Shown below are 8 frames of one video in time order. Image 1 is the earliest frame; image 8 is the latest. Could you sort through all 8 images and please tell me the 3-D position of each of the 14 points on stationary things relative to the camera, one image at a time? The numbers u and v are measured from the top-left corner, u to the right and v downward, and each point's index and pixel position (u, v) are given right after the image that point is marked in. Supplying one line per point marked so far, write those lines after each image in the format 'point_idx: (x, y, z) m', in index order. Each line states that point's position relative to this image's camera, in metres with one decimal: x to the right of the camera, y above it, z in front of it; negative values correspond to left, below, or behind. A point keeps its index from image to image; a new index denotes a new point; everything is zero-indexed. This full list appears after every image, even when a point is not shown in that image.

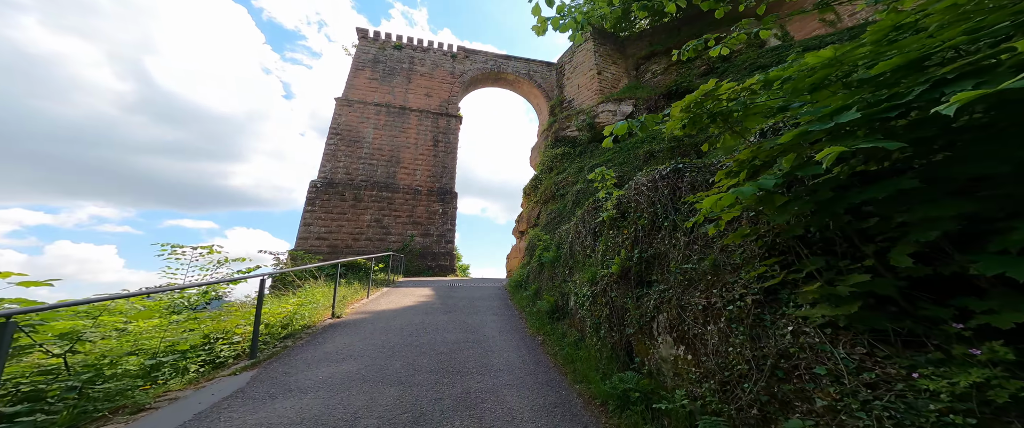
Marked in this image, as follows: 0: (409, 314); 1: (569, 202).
0: (-1.7, -1.6, +5.2) m
1: (+2.2, +0.4, +12.5) m
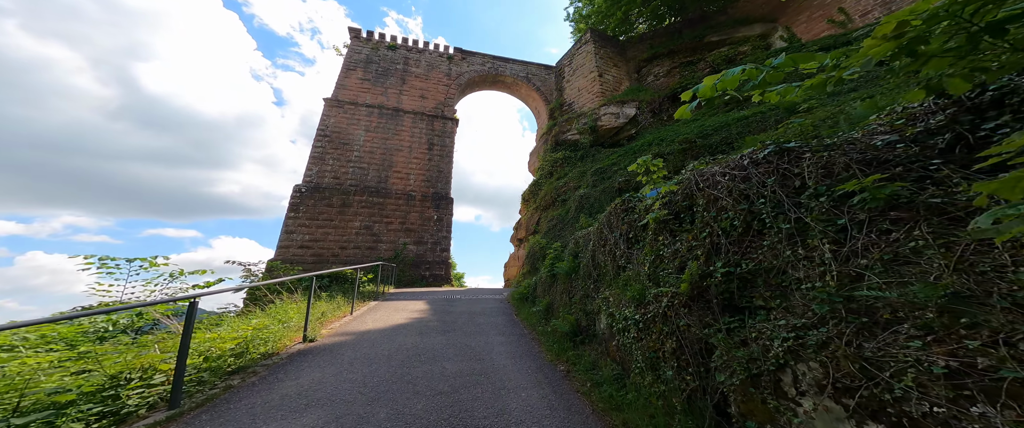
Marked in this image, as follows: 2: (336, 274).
0: (-1.5, -1.6, +4.4) m
1: (+2.1, +0.2, +11.8) m
2: (-4.1, -1.5, +7.7) m
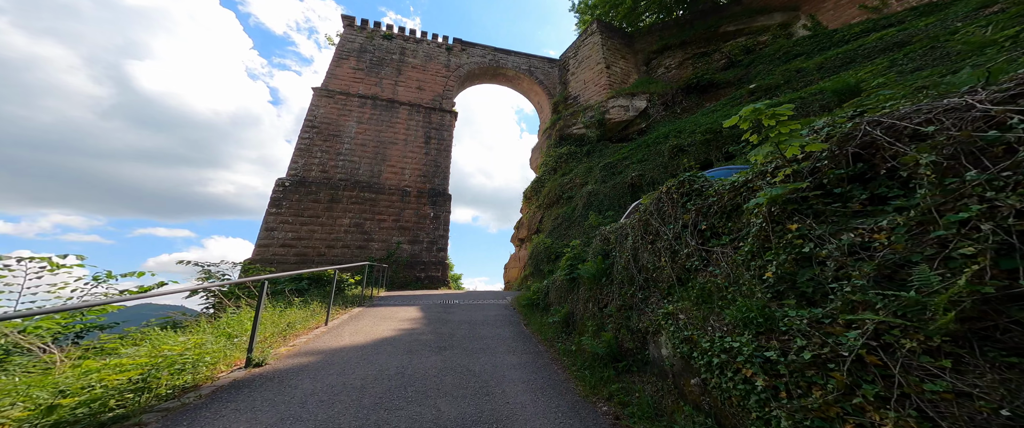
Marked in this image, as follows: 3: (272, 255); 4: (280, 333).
0: (-1.4, -1.5, +3.5) m
1: (+2.2, +0.3, +10.9) m
2: (-4.0, -1.3, +6.8) m
3: (-7.9, -1.4, +10.6) m
4: (-2.7, -1.4, +3.7) m
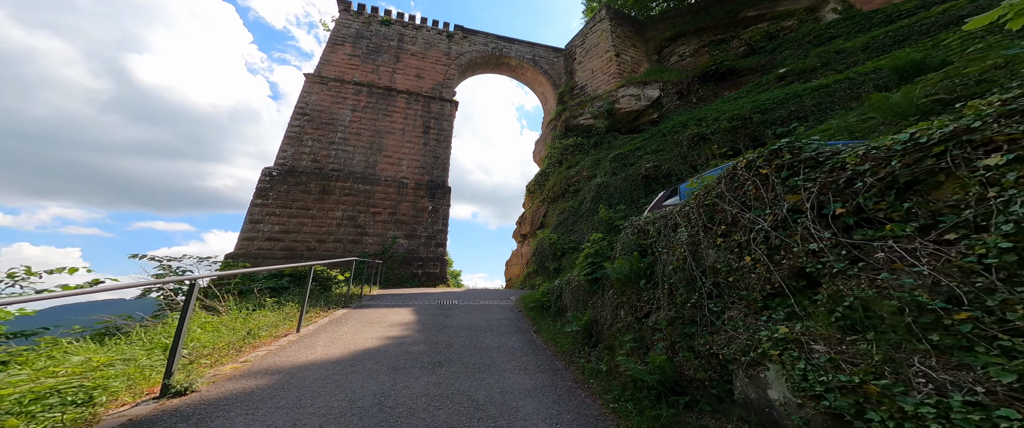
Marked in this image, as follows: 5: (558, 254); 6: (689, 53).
0: (-1.3, -1.3, +2.8) m
1: (+2.3, +0.5, +10.2) m
2: (-3.9, -1.1, +6.1) m
3: (-7.8, -1.1, +9.9) m
4: (-2.6, -1.2, +3.0) m
5: (+1.4, -1.2, +9.9) m
6: (+6.9, +6.2, +12.5) m
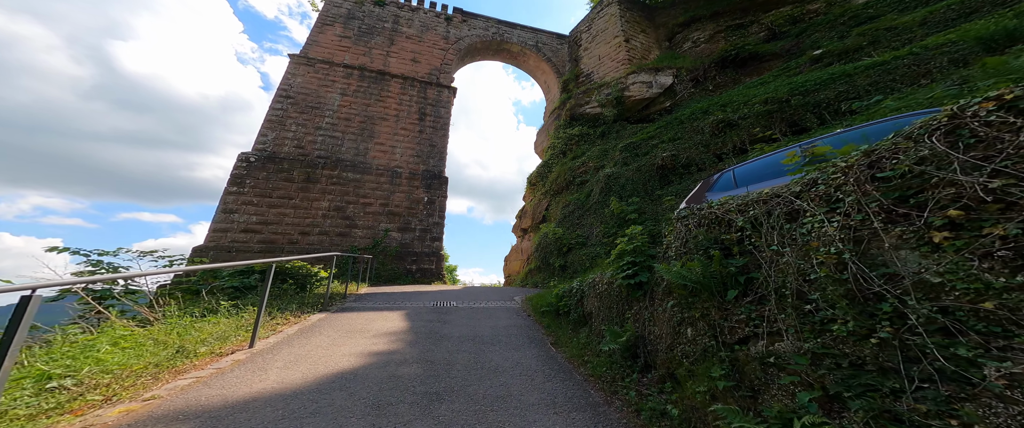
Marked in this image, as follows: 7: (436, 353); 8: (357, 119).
0: (-1.1, -1.2, +2.0) m
1: (+2.4, +0.6, +9.4) m
2: (-3.8, -0.9, +5.2) m
3: (-7.8, -0.8, +9.0) m
4: (-2.4, -1.1, +2.2) m
5: (+1.4, -1.0, +9.1) m
6: (+7.0, +6.3, +11.7) m
7: (-0.7, -1.3, +3.1) m
8: (-5.5, +3.4, +11.5) m
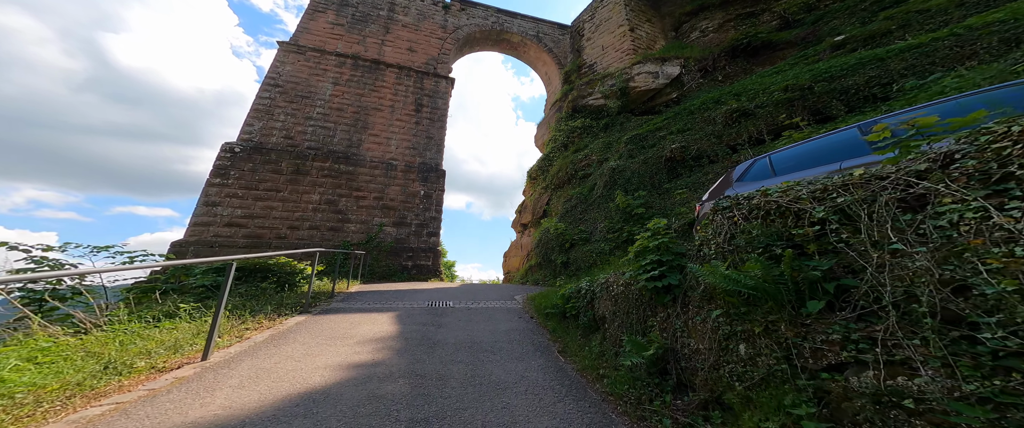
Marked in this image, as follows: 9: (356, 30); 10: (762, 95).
0: (-1.1, -1.1, +1.5) m
1: (+2.4, +0.8, +9.0) m
2: (-3.8, -0.8, +4.8) m
3: (-7.8, -0.6, +8.5) m
4: (-2.4, -1.0, +1.7) m
5: (+1.4, -0.9, +8.7) m
6: (+7.0, +6.5, +11.3) m
7: (-0.7, -1.3, +2.7) m
8: (-5.5, +3.6, +11.0) m
9: (-5.9, +7.1, +12.3) m
10: (+5.1, +2.4, +6.6) m
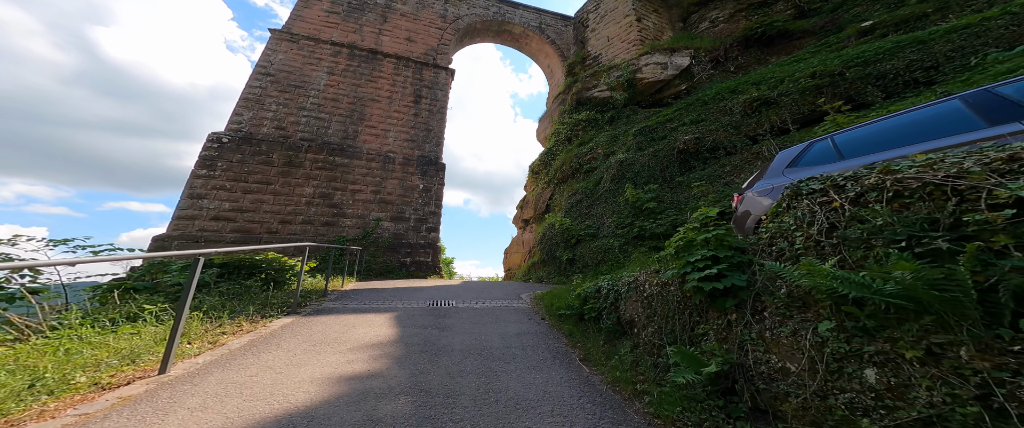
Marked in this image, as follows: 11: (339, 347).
0: (-0.9, -1.0, +1.1) m
1: (+2.5, +0.9, +8.6) m
2: (-3.7, -0.6, +4.3) m
3: (-7.7, -0.4, +8.0) m
4: (-2.2, -0.9, +1.3) m
5: (+1.5, -0.7, +8.3) m
6: (+7.1, +6.6, +10.9) m
7: (-0.6, -1.2, +2.3) m
8: (-5.4, +3.8, +10.5) m
9: (-5.8, +7.3, +11.8) m
10: (+5.2, +2.5, +6.2) m
11: (-1.5, -1.1, +2.7) m
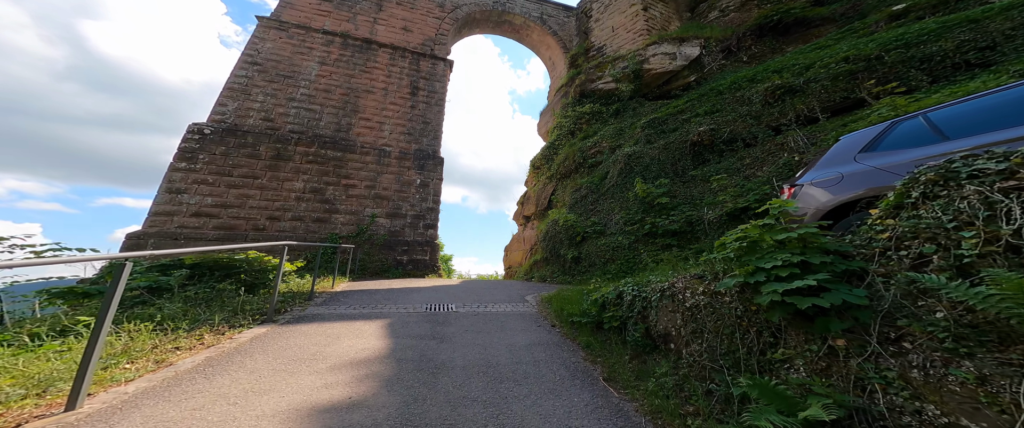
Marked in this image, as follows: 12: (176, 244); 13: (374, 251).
0: (-0.8, -1.0, +0.7) m
1: (+2.6, +1.0, +8.2) m
2: (-3.6, -0.6, +3.9) m
3: (-7.6, -0.3, +7.5) m
4: (-2.1, -0.8, +0.9) m
5: (+1.6, -0.7, +7.9) m
6: (+7.2, +6.7, +10.4) m
7: (-0.5, -1.1, +1.9) m
8: (-5.3, +3.9, +10.0) m
9: (-5.8, +7.4, +11.2) m
10: (+5.3, +2.6, +5.8) m
11: (-1.4, -1.1, +2.3) m
12: (-7.5, -0.7, +7.4) m
13: (-3.7, -1.0, +8.7) m
